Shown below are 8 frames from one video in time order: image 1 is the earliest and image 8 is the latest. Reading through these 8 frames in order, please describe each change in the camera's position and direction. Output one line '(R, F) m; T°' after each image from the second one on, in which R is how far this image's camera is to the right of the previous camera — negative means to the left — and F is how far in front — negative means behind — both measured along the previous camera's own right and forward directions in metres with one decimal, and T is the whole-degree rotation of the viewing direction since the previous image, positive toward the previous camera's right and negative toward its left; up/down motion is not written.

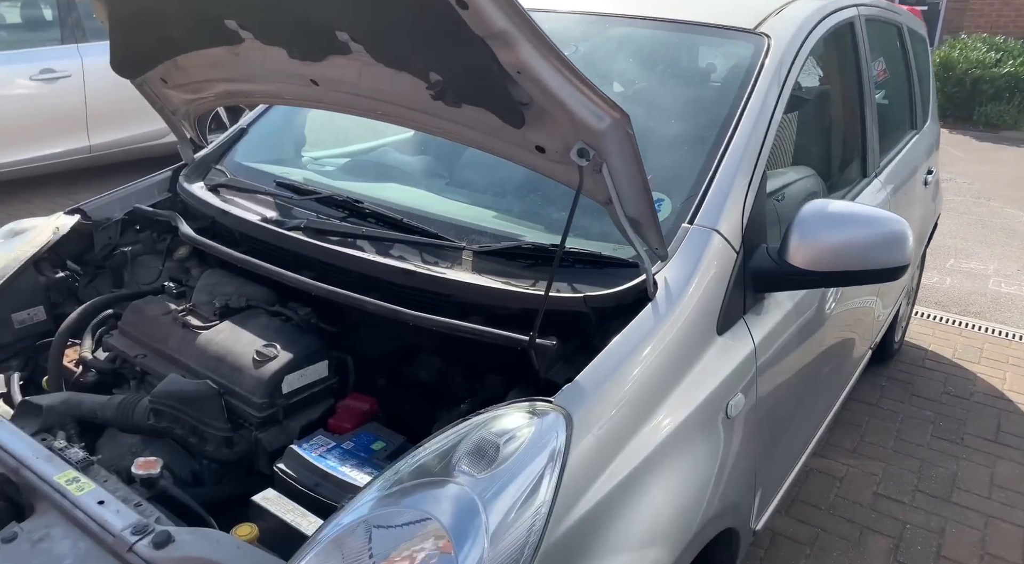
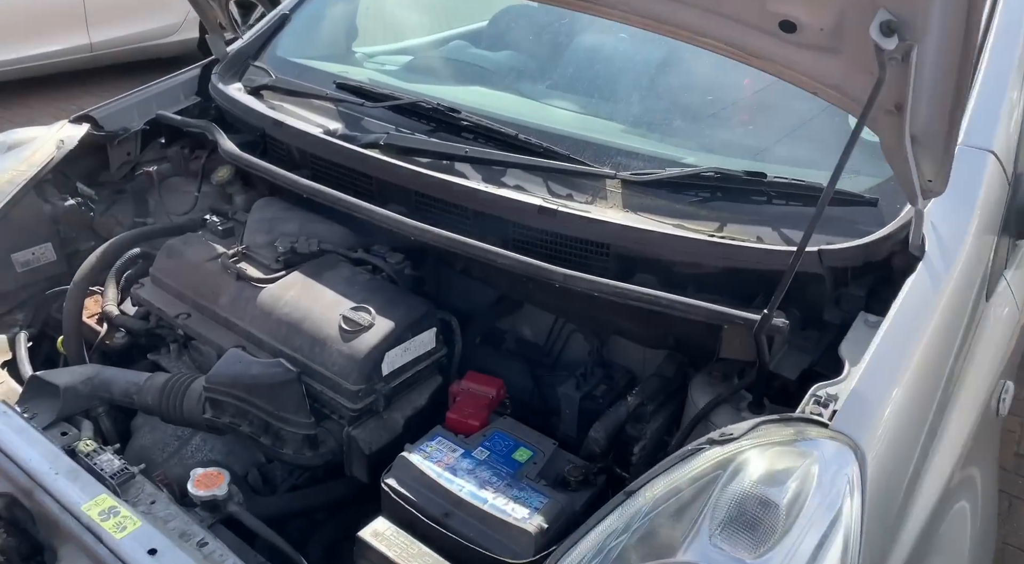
(-0.4, +0.8) m; 0°
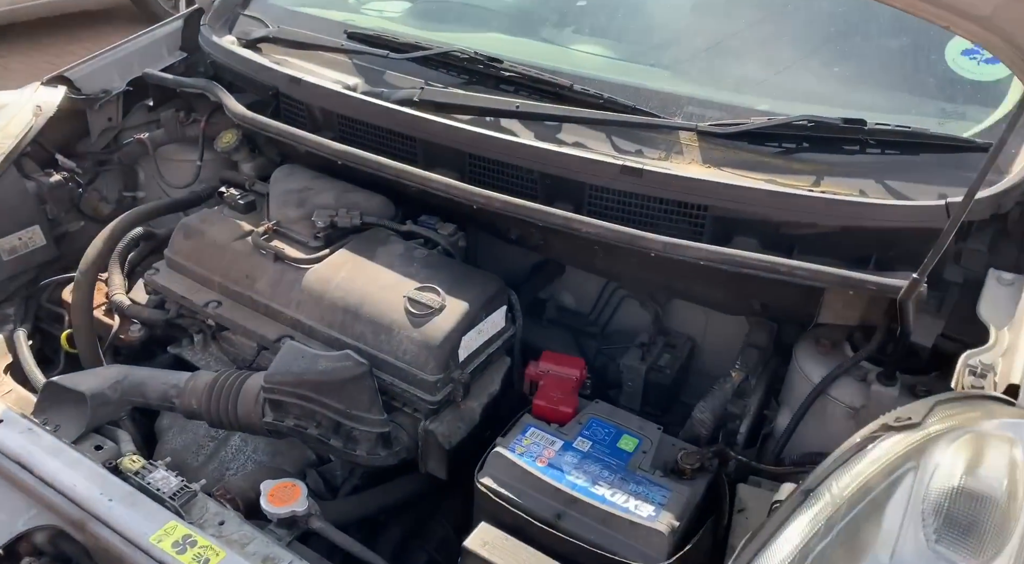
(-0.3, +0.2) m; +4°
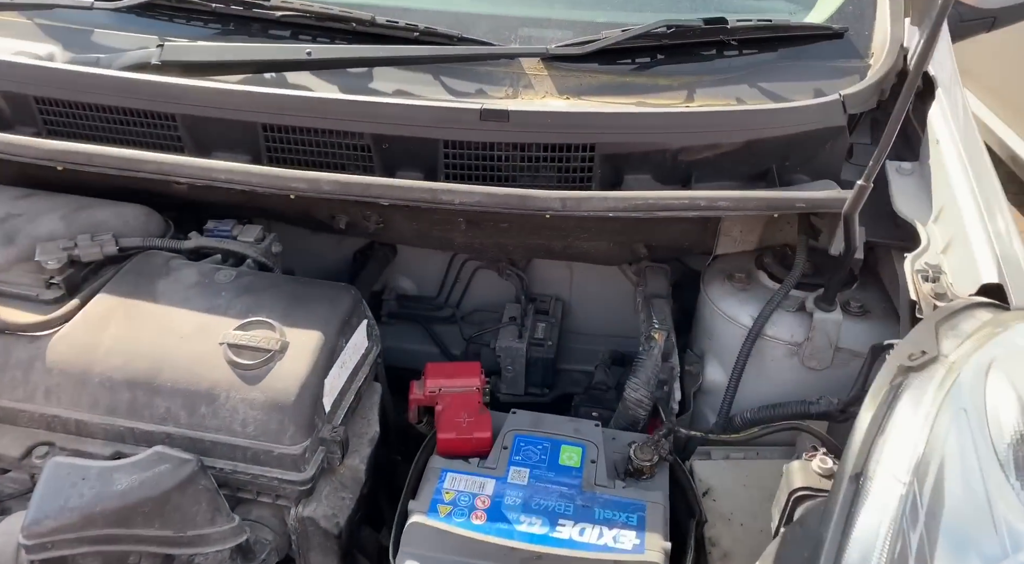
(-0.2, +0.5) m; +20°
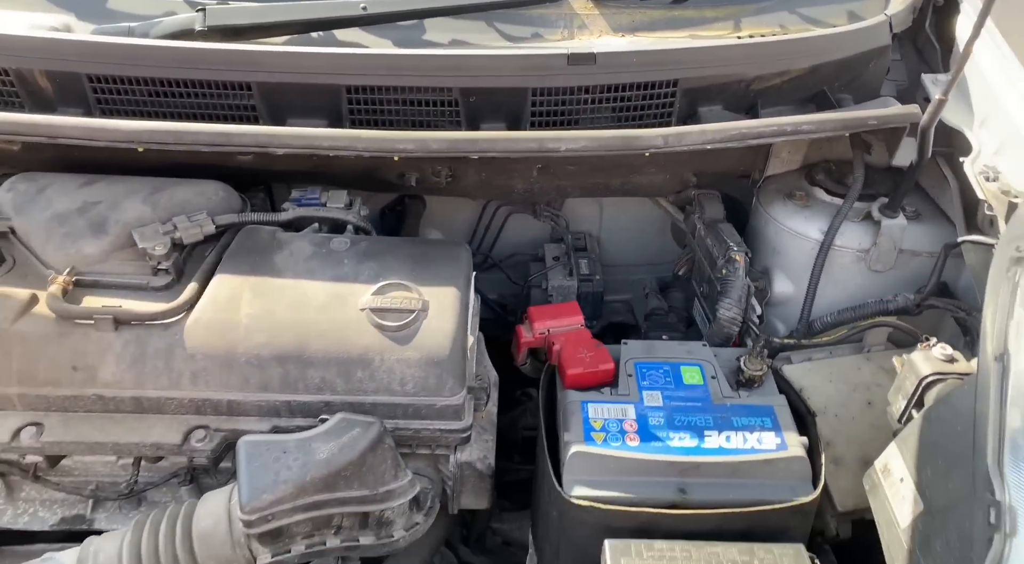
(-0.4, 0.0) m; +8°
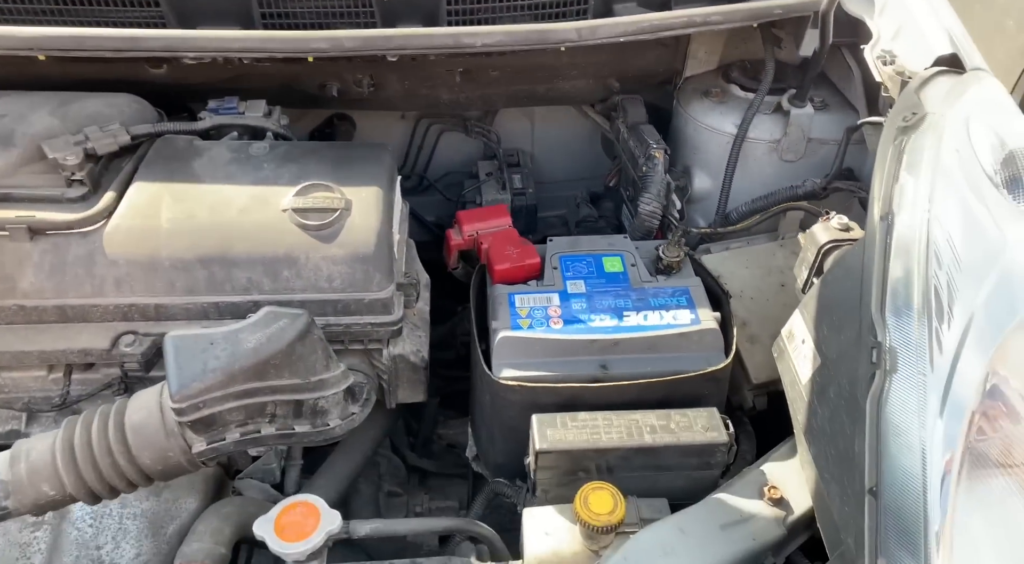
(0.0, 0.0) m; +4°
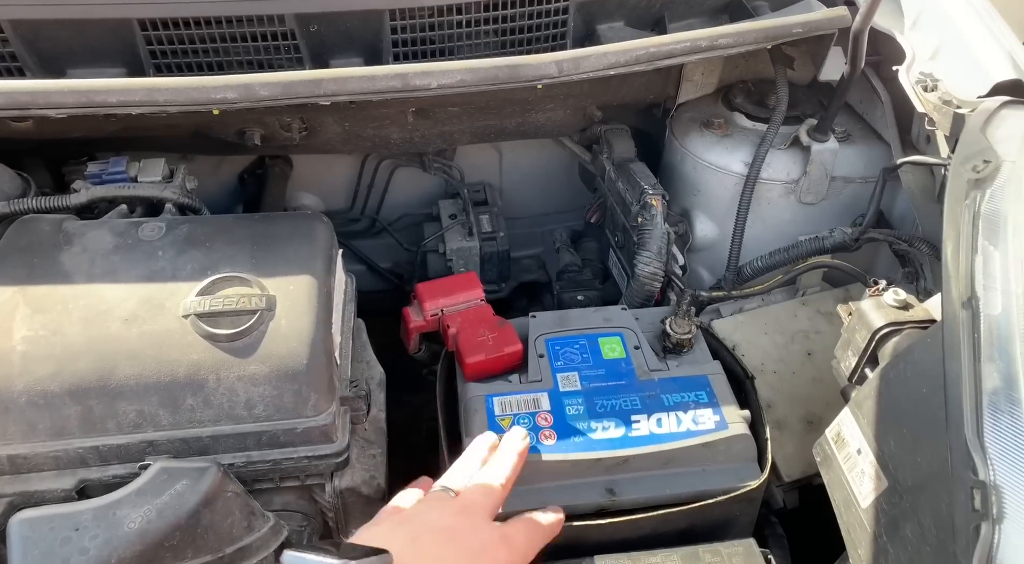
(0.0, +0.3) m; +3°
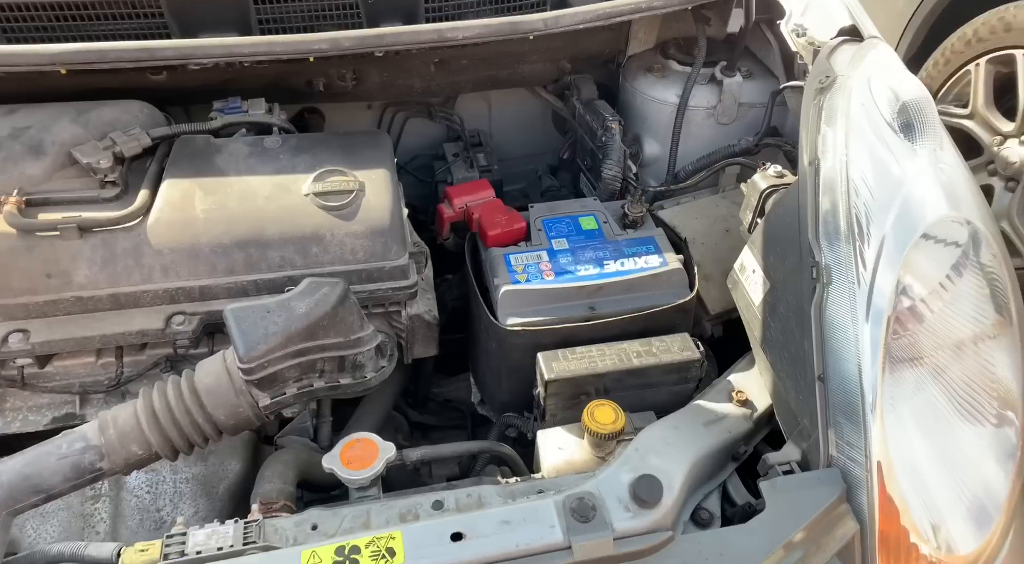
(-0.1, -0.5) m; +3°
